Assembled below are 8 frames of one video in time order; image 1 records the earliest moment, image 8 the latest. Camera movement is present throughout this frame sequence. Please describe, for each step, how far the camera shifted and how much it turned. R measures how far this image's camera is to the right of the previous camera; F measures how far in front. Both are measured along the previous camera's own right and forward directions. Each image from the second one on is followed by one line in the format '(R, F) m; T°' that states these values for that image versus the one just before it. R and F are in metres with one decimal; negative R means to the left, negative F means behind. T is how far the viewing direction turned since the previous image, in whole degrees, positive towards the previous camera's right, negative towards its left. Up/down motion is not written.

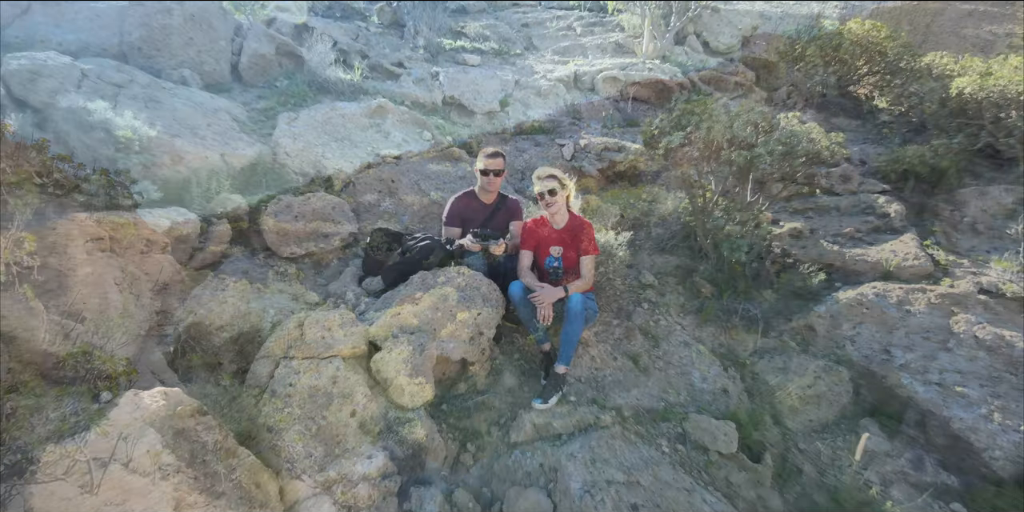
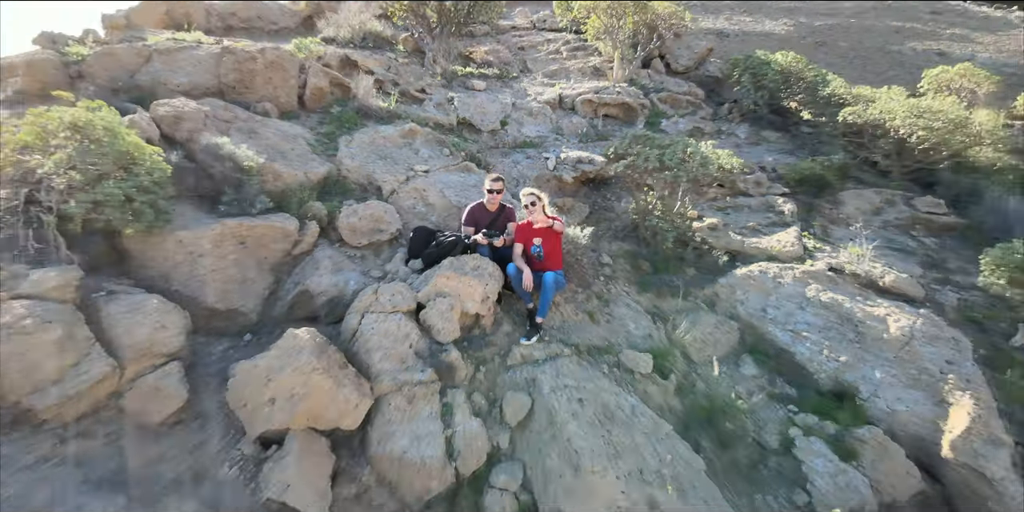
(0.0, -0.9) m; 0°
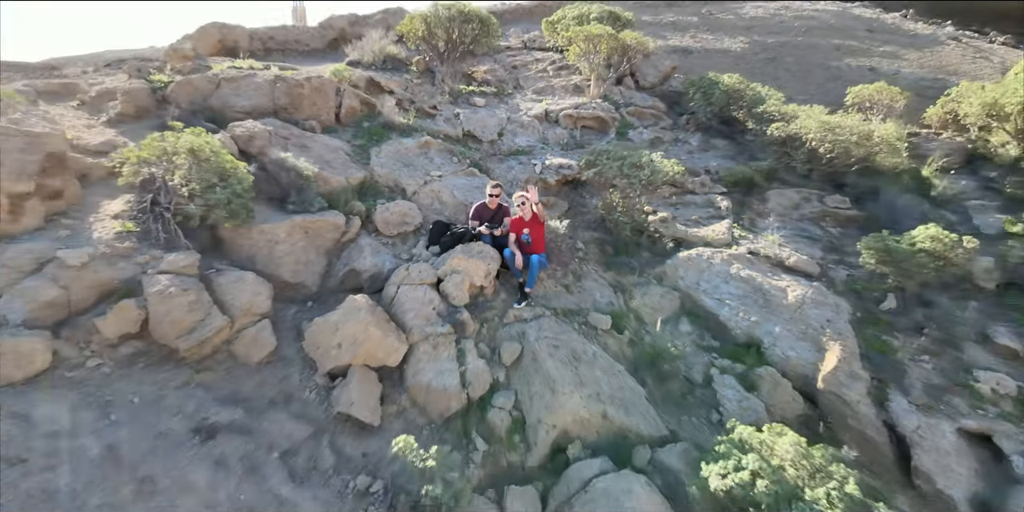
(0.0, -0.9) m; 0°
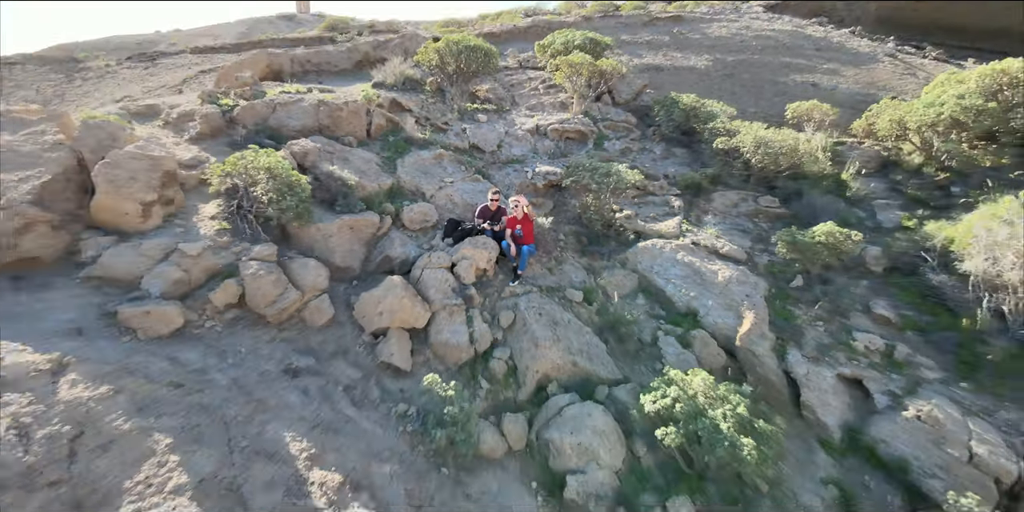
(0.0, -1.2) m; 0°
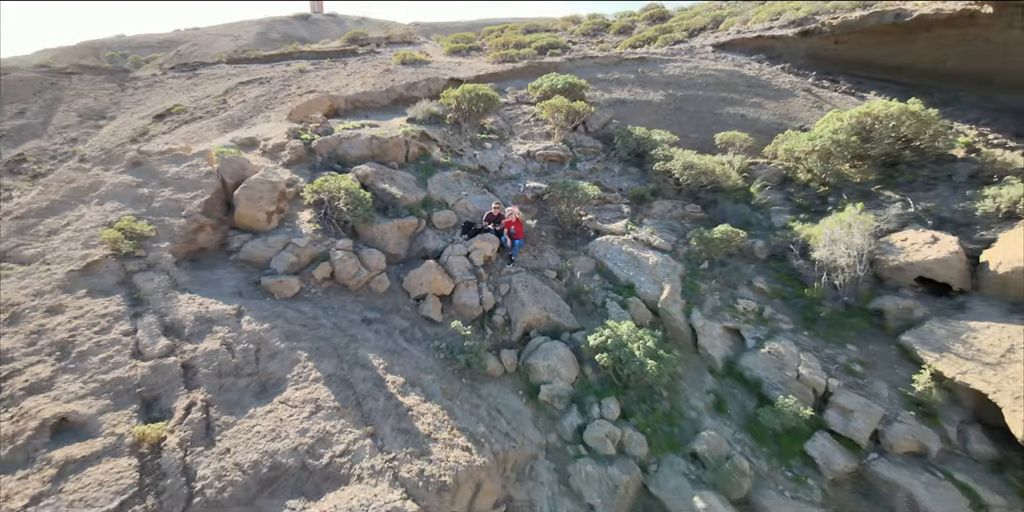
(+0.1, -2.3) m; 0°
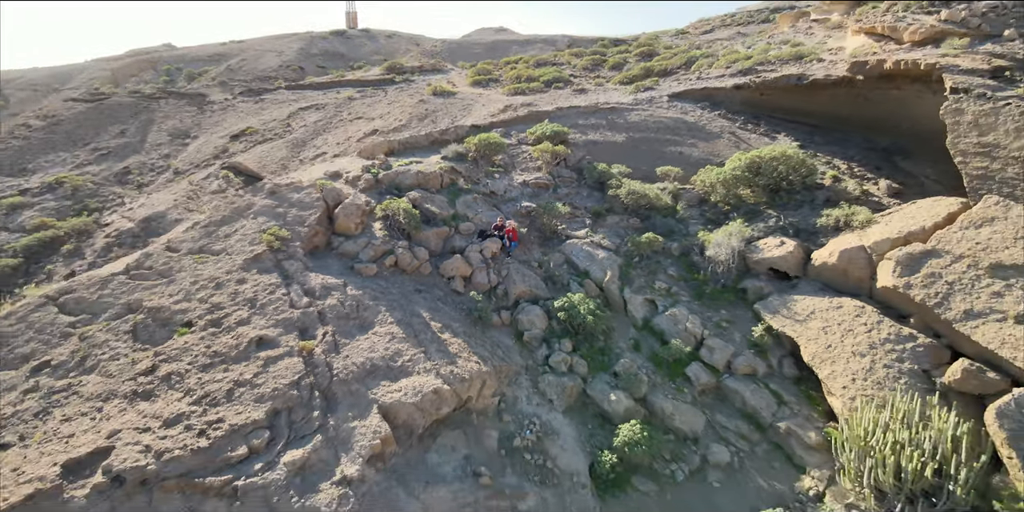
(+0.4, -3.8) m; -2°
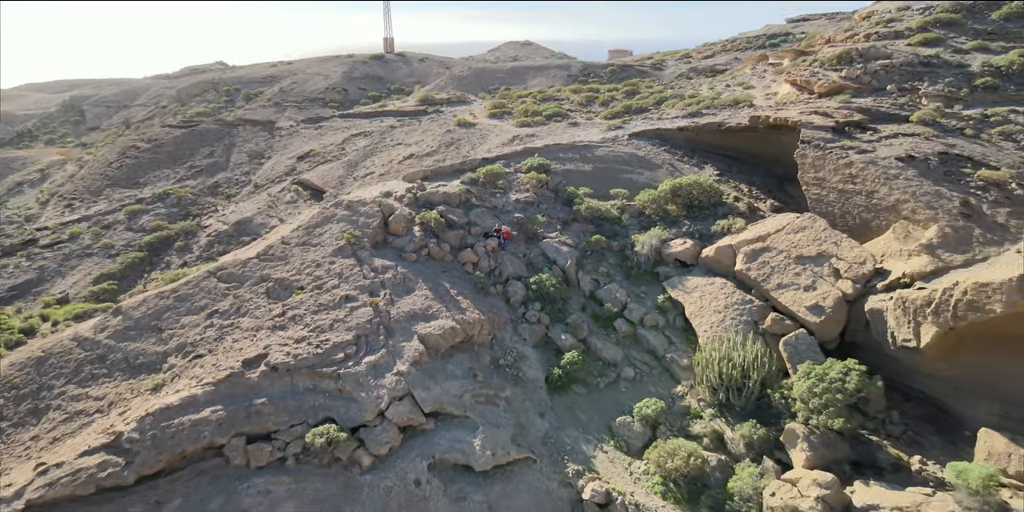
(+0.8, -5.4) m; -2°
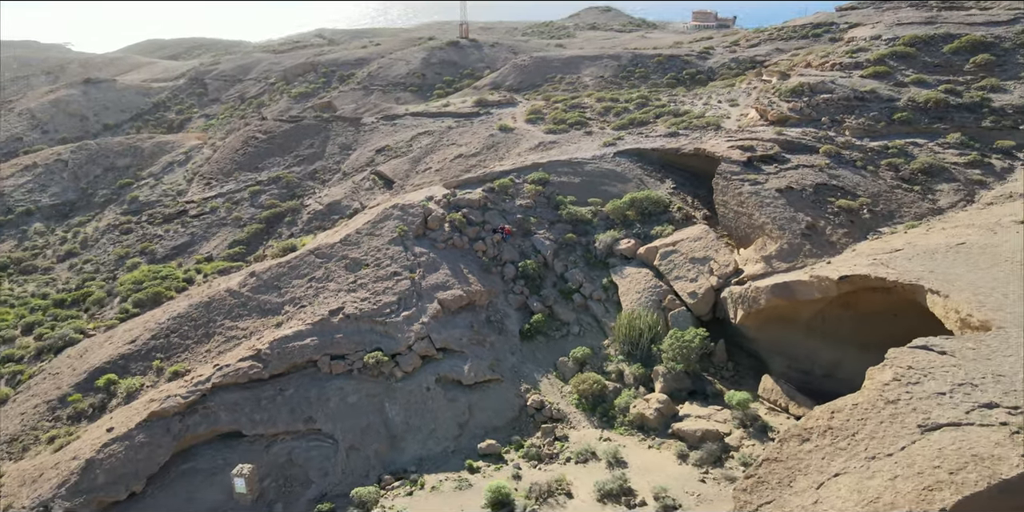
(+2.8, -7.1) m; -7°
